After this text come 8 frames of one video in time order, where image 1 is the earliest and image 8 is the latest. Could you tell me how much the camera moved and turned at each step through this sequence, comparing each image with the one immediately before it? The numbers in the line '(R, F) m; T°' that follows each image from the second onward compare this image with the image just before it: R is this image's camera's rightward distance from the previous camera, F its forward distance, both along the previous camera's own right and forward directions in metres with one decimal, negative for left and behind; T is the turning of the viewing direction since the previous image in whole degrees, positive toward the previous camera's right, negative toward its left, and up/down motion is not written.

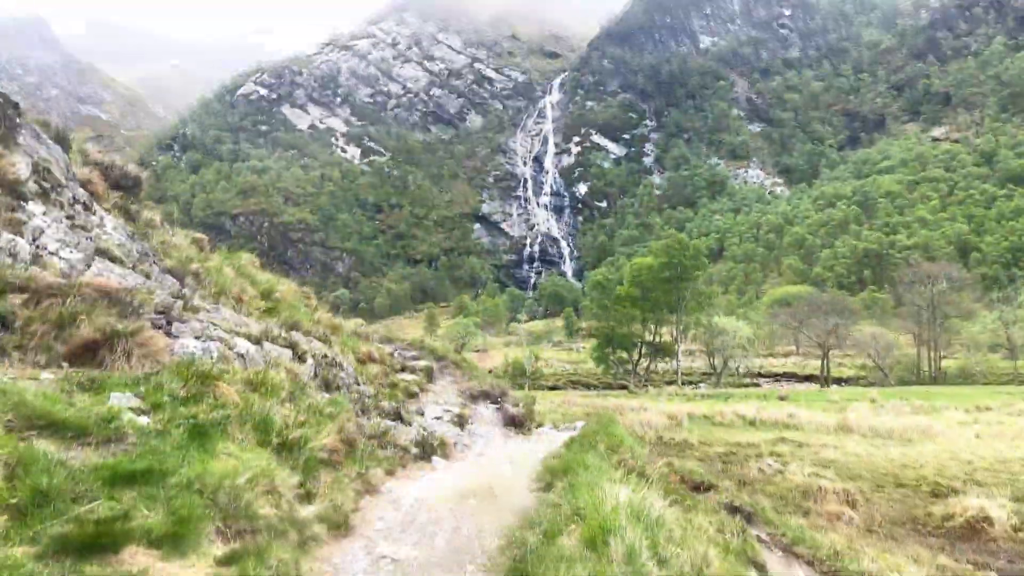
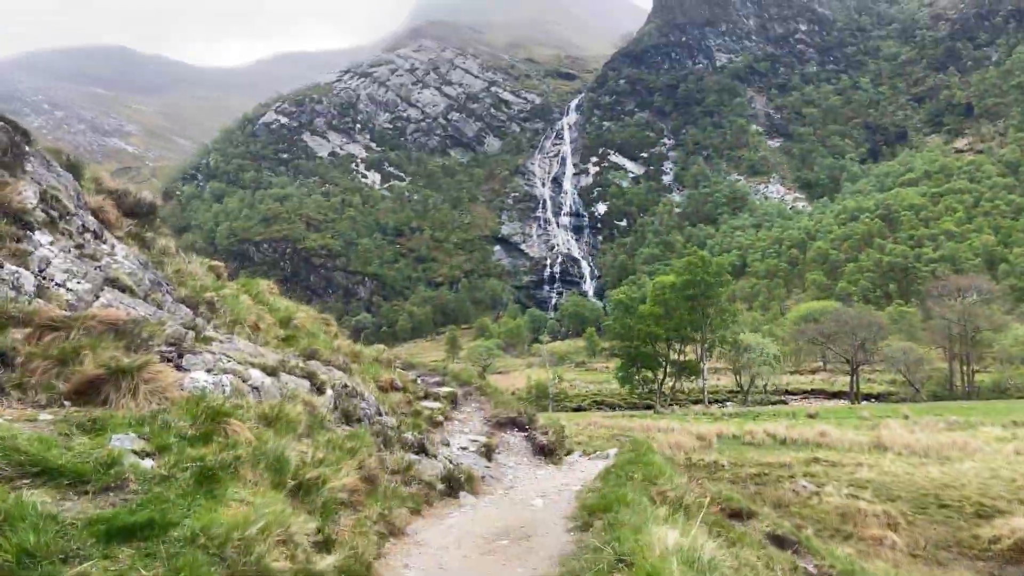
(-0.2, +0.5) m; -2°
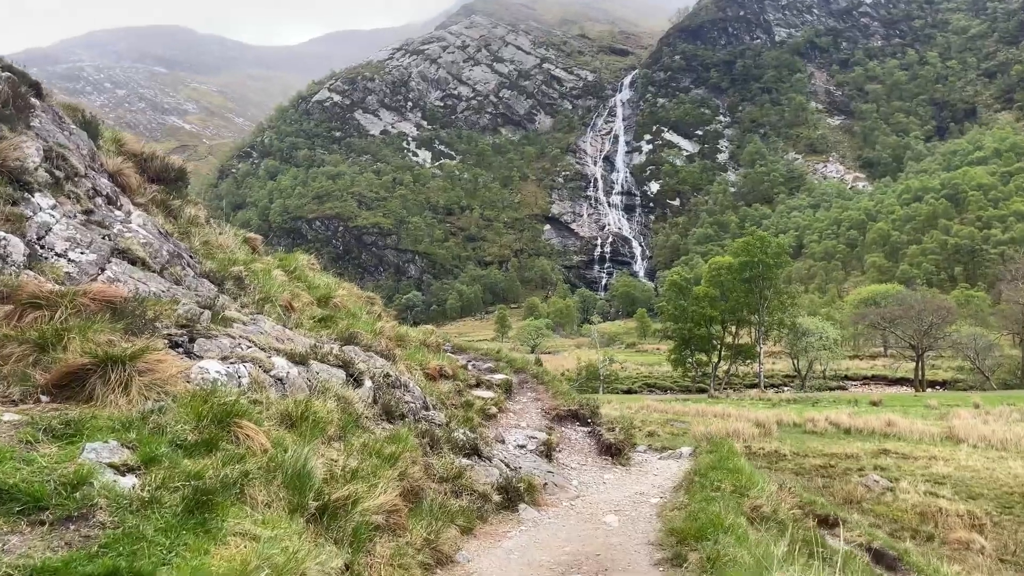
(-0.3, +1.4) m; -5°
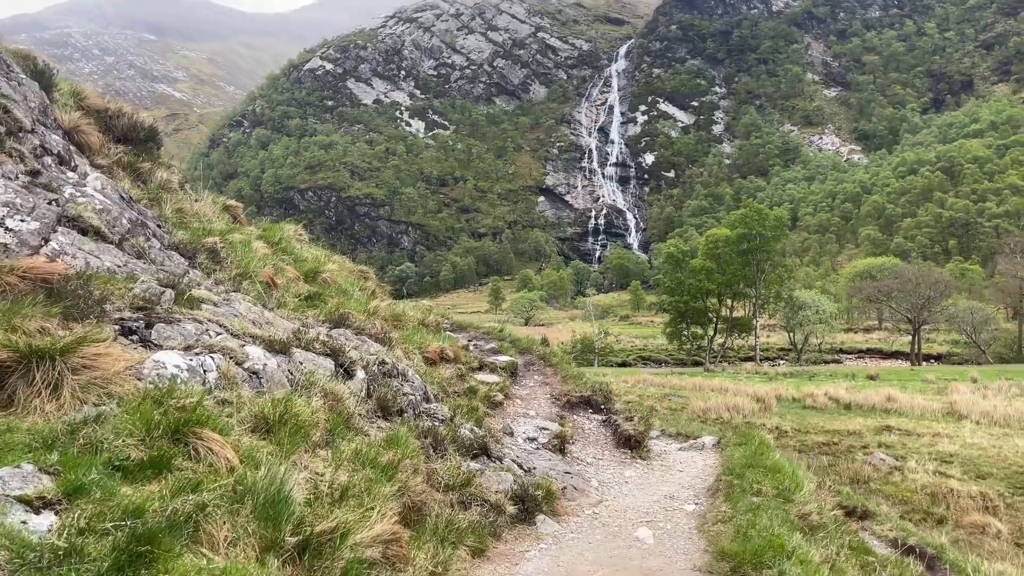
(-0.2, +1.0) m; 0°
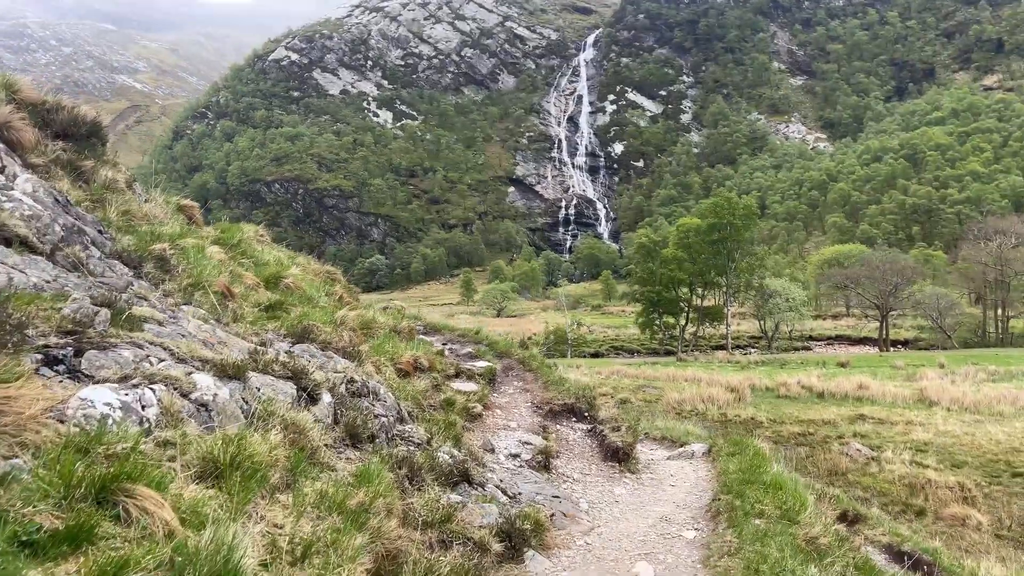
(-0.1, +0.5) m; +3°
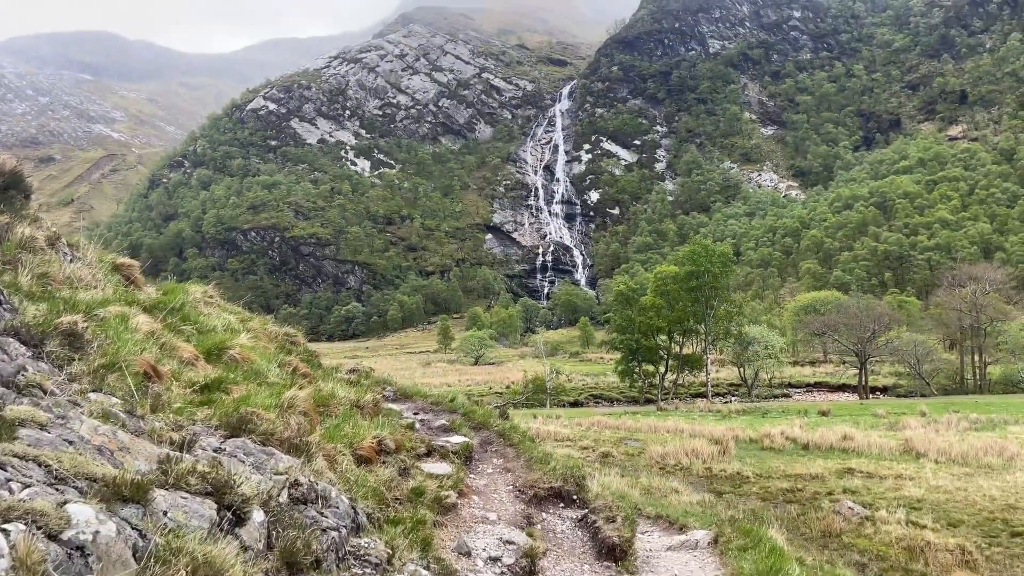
(0.0, +0.8) m; +3°
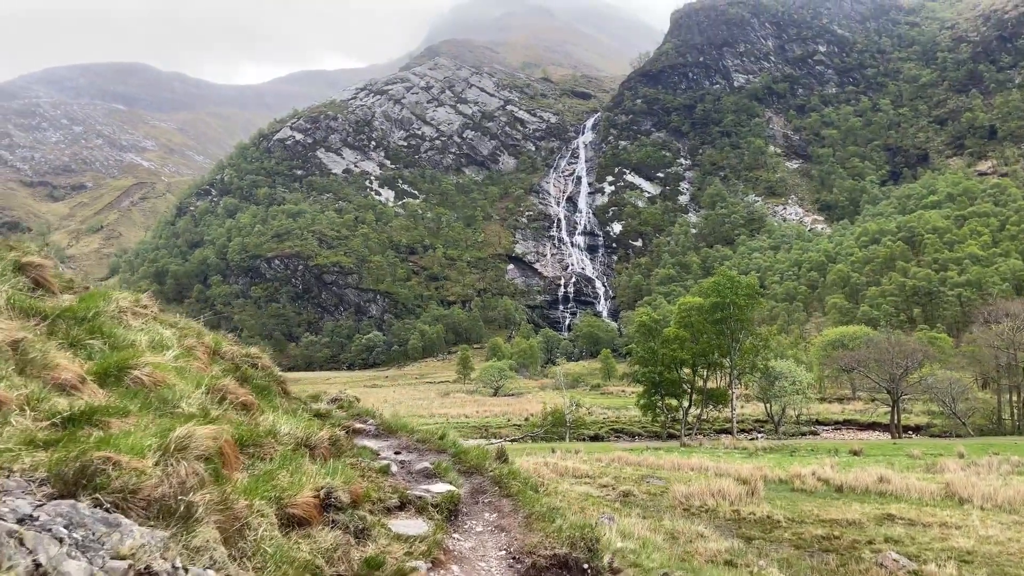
(+0.3, +1.7) m; -2°
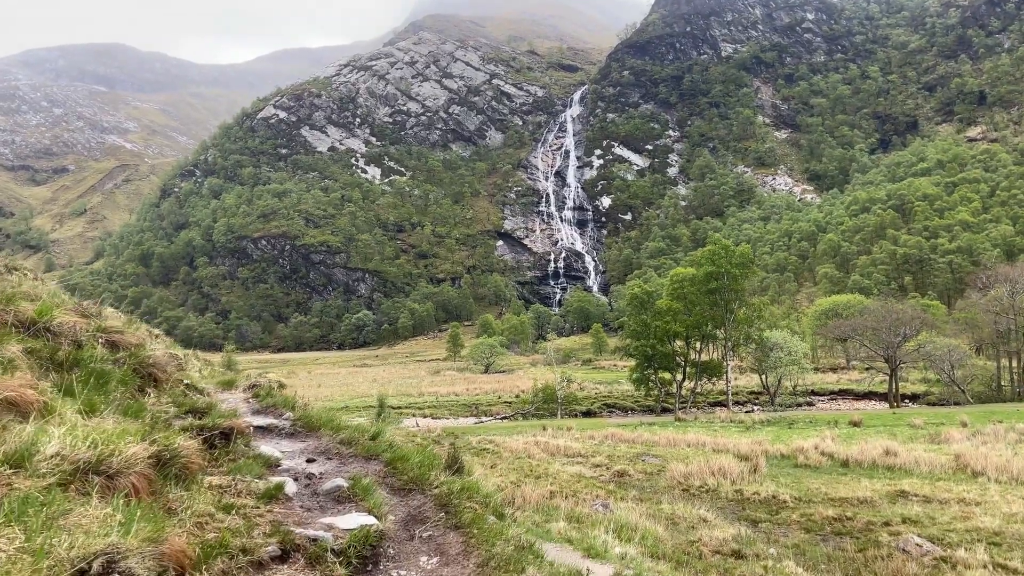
(+0.5, +2.6) m; +1°
